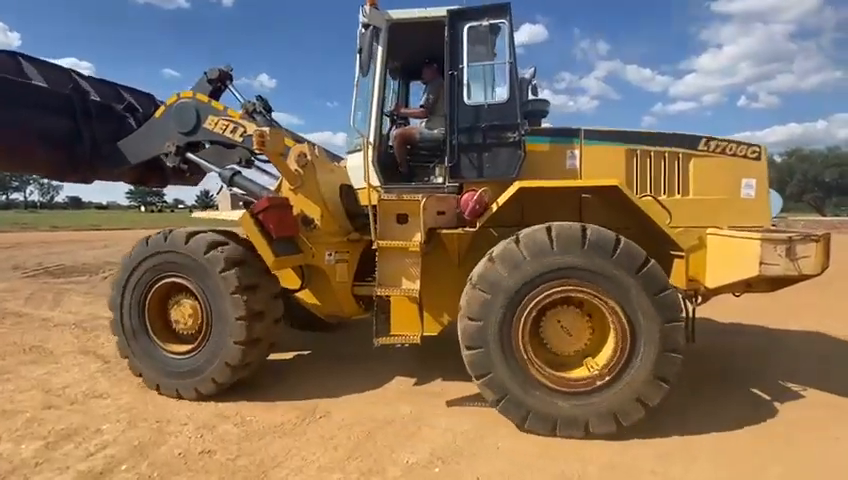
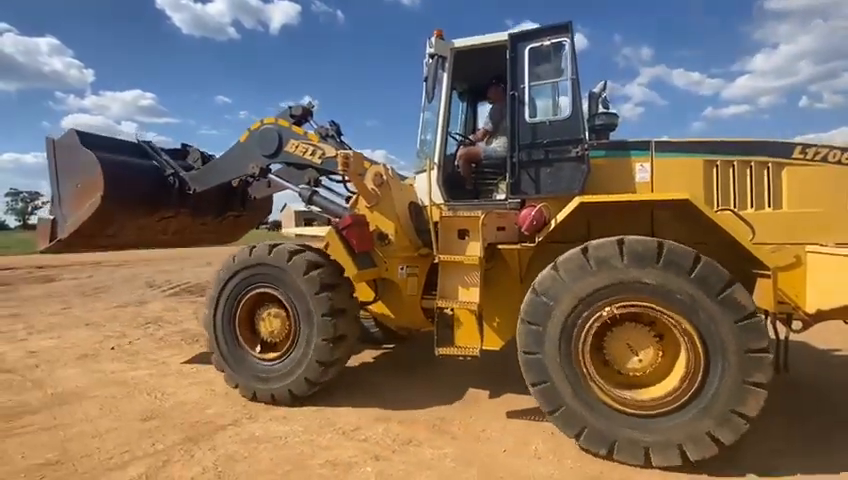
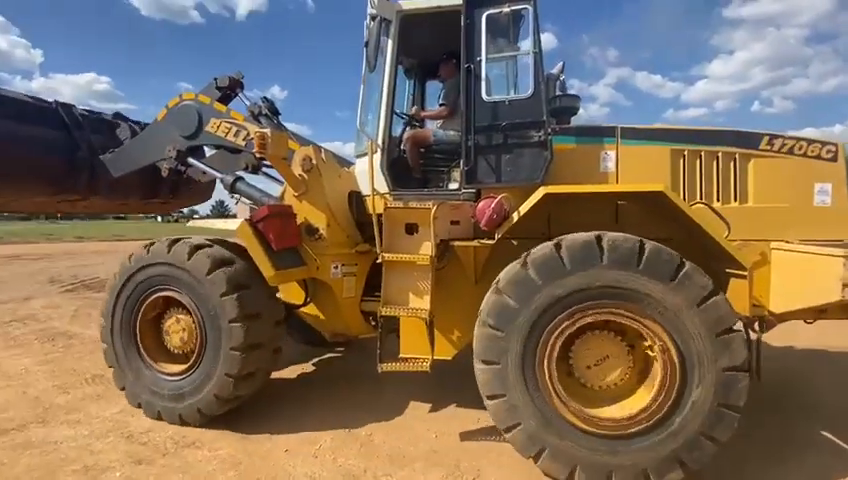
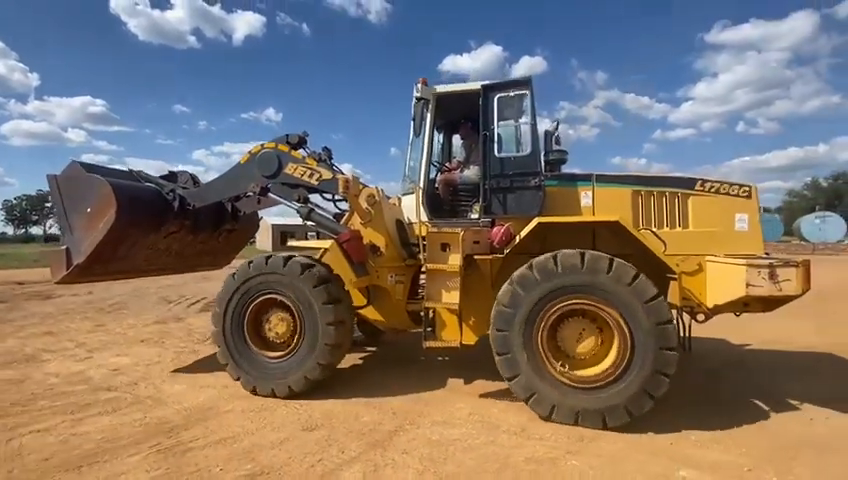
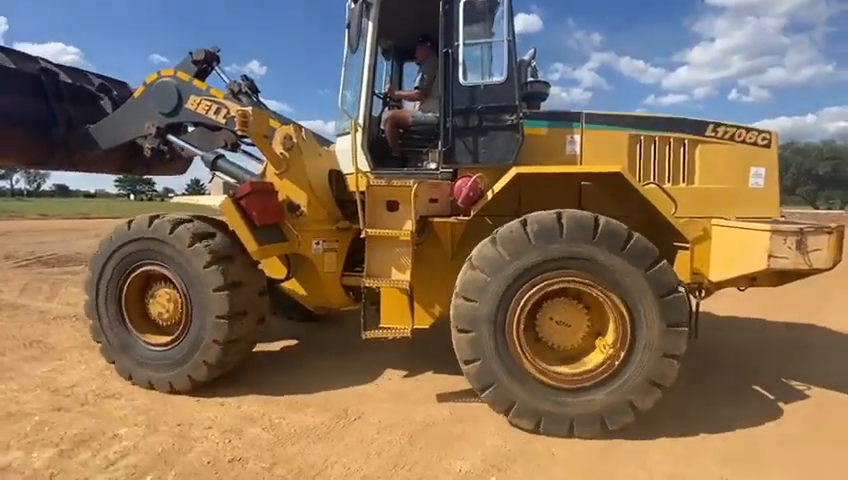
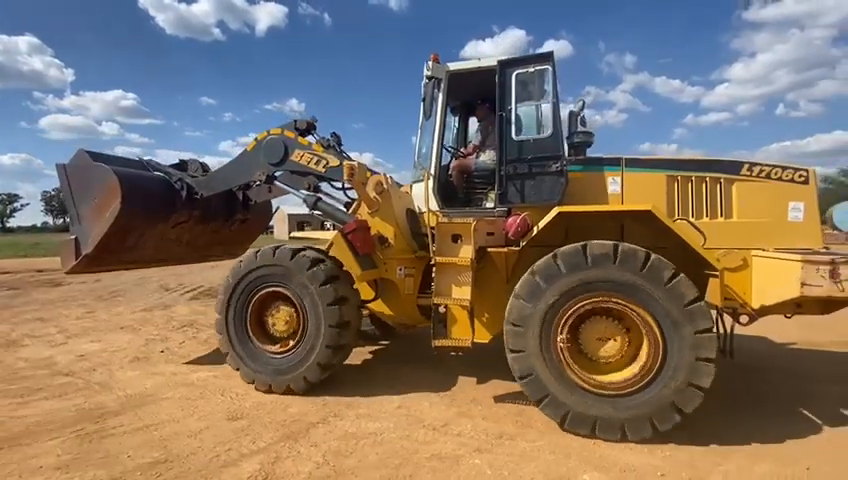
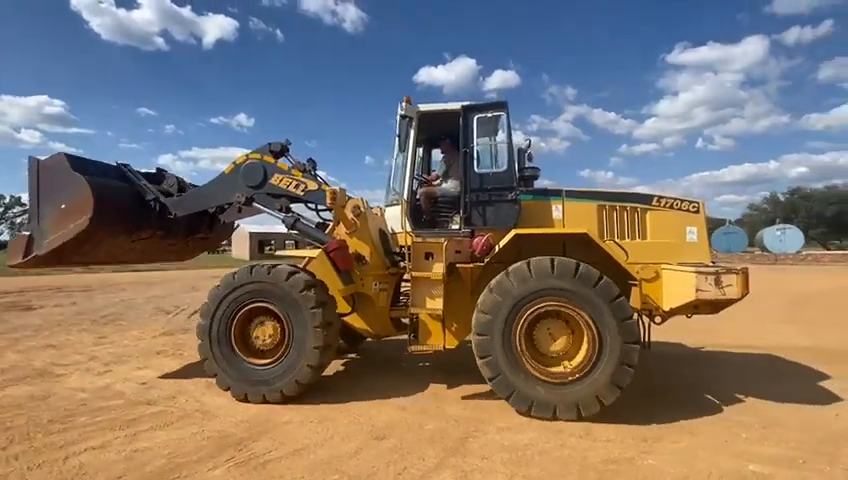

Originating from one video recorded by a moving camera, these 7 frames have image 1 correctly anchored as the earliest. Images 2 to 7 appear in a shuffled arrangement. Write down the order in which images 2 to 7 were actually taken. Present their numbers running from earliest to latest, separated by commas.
5, 3, 2, 6, 4, 7
